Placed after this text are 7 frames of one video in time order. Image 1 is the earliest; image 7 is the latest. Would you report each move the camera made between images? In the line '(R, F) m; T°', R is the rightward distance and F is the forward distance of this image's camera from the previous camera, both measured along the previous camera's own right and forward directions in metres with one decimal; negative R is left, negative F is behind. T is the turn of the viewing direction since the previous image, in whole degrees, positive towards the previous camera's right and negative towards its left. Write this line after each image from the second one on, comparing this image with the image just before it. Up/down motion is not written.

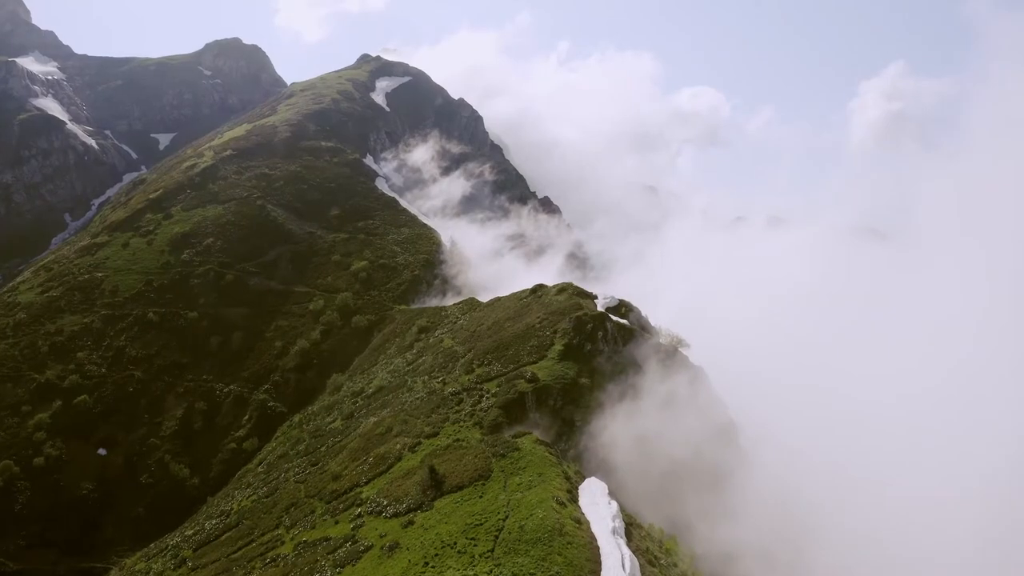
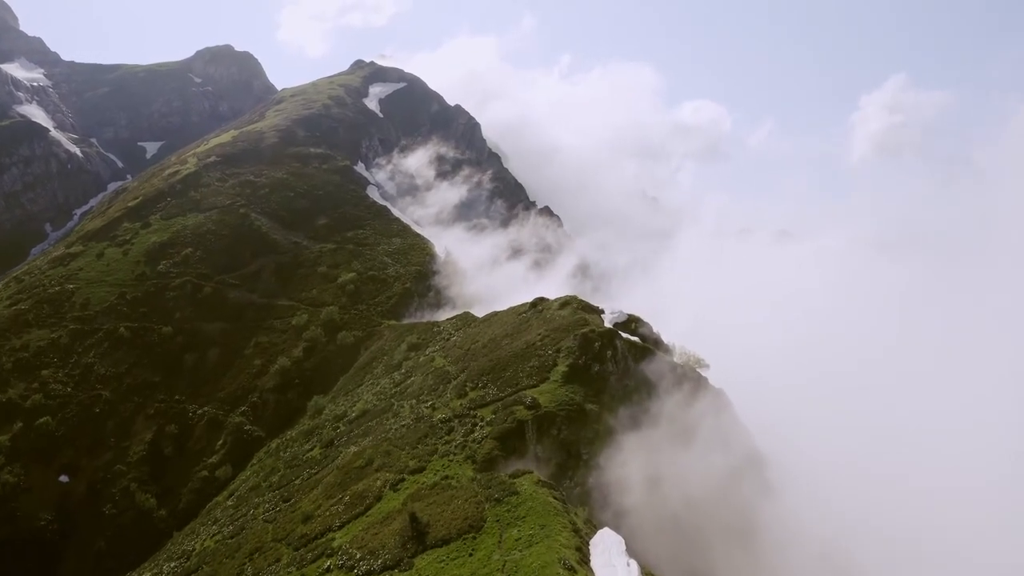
(0.0, +7.0) m; 0°
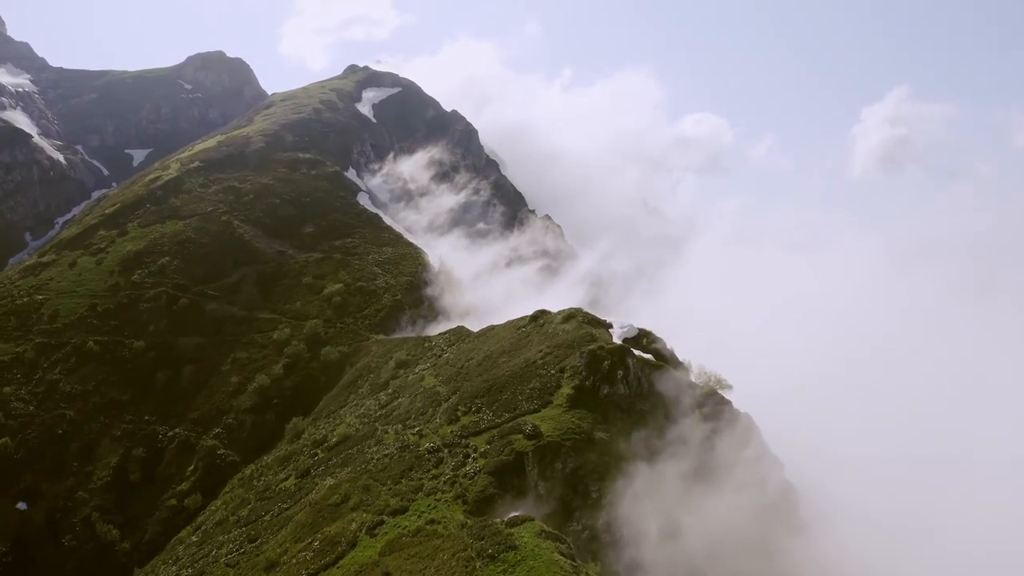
(0.0, +6.5) m; 0°
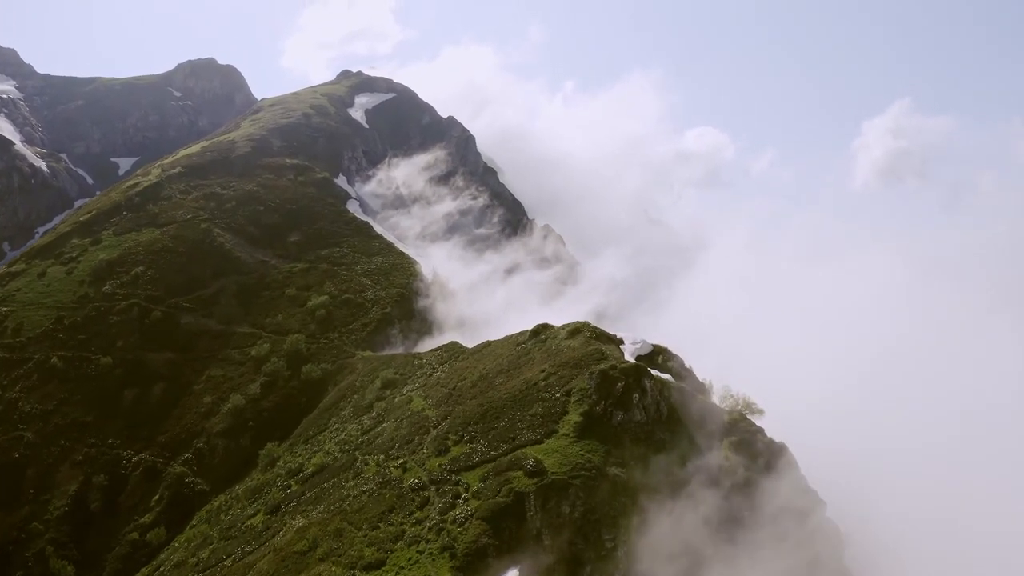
(0.0, +6.6) m; 0°
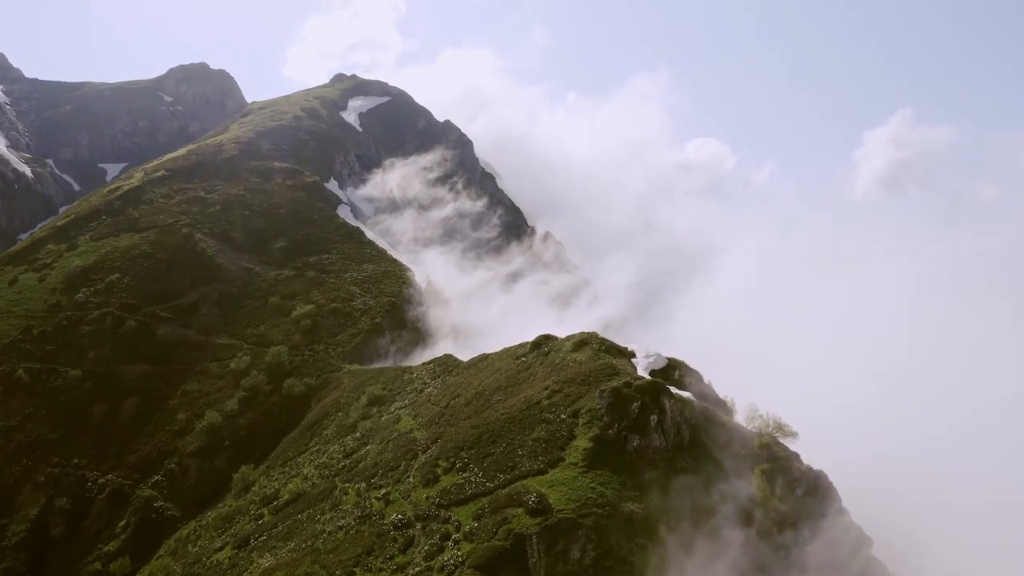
(0.0, +5.4) m; 0°
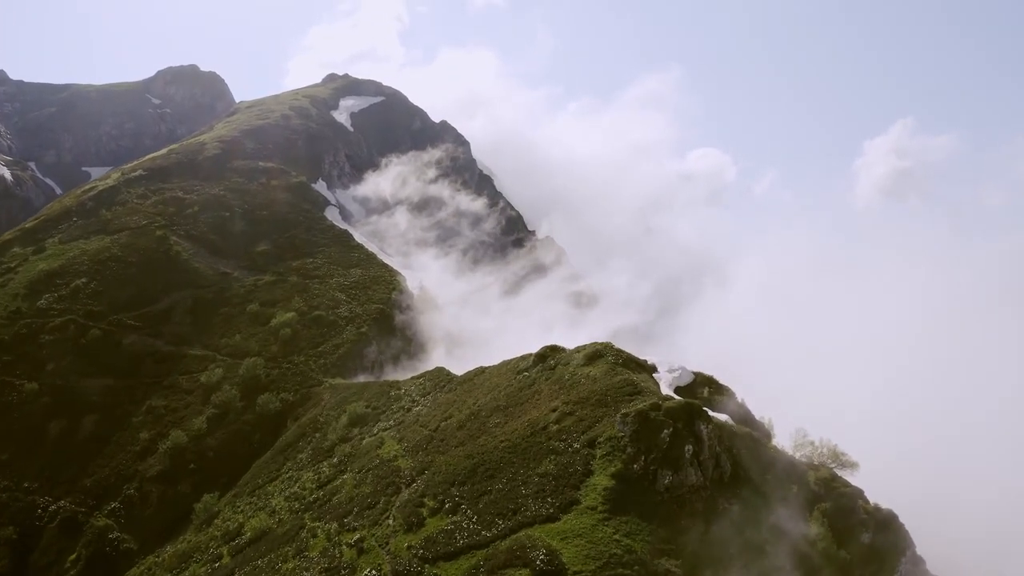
(-0.1, +6.7) m; 0°
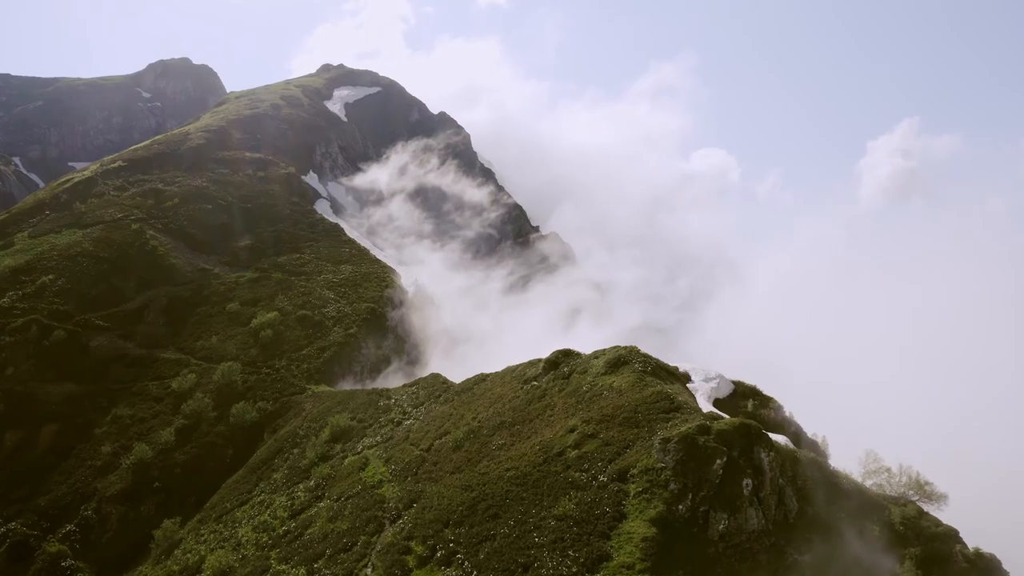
(-0.2, +6.4) m; 0°
